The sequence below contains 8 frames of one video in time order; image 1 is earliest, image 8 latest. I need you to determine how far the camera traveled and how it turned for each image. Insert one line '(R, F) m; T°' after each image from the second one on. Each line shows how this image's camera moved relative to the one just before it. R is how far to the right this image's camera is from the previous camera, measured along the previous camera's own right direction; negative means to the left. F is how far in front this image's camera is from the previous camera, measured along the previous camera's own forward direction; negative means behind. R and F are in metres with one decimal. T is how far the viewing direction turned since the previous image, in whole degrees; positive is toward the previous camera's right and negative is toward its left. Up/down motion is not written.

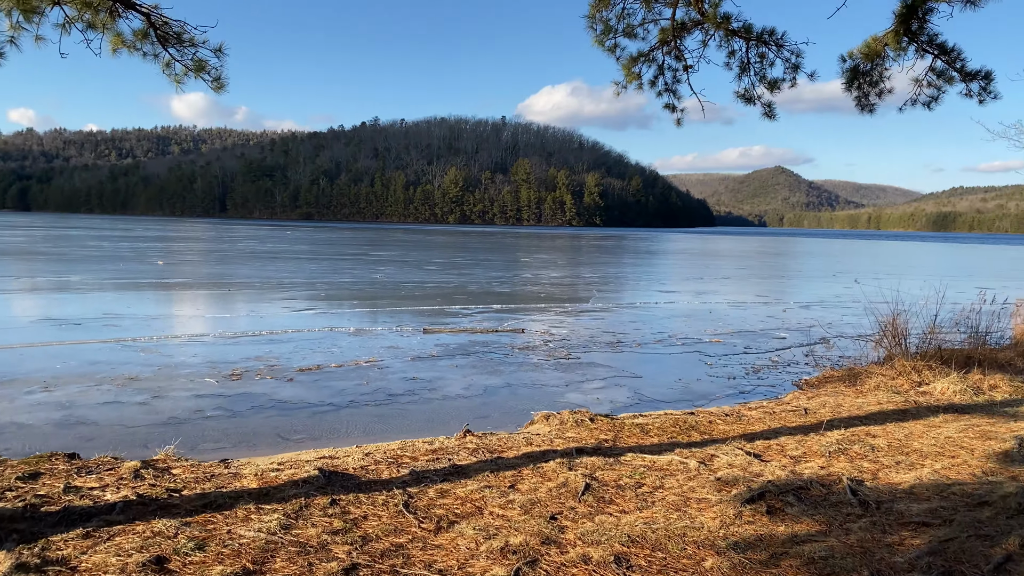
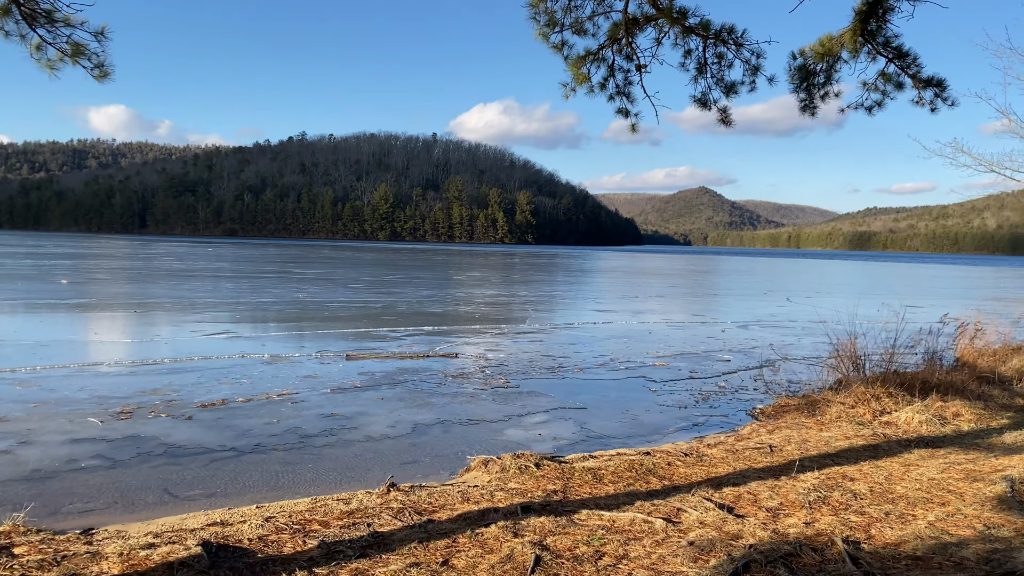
(0.0, +0.7) m; +5°
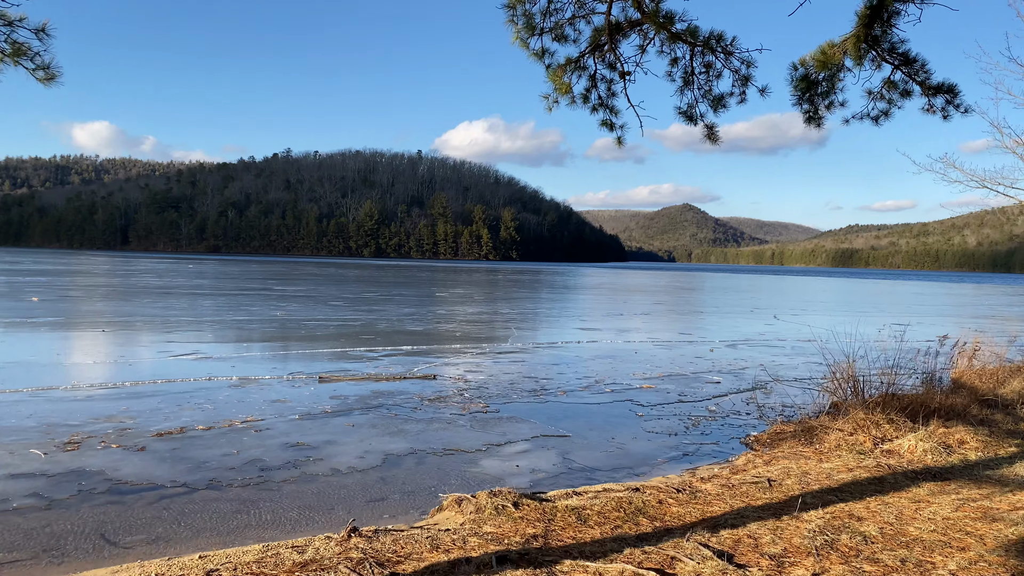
(0.0, +0.4) m; +1°
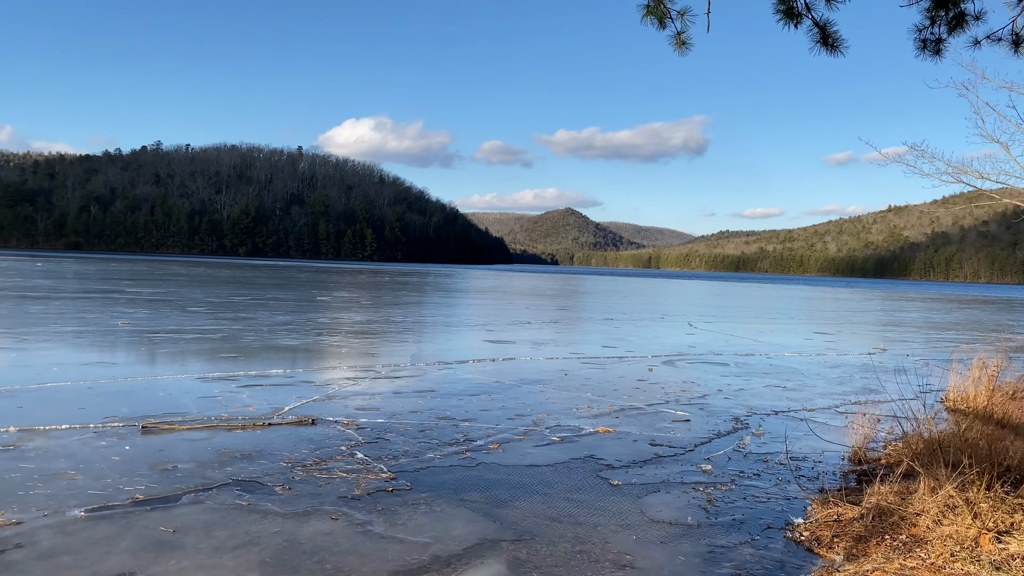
(-0.2, +2.5) m; +8°
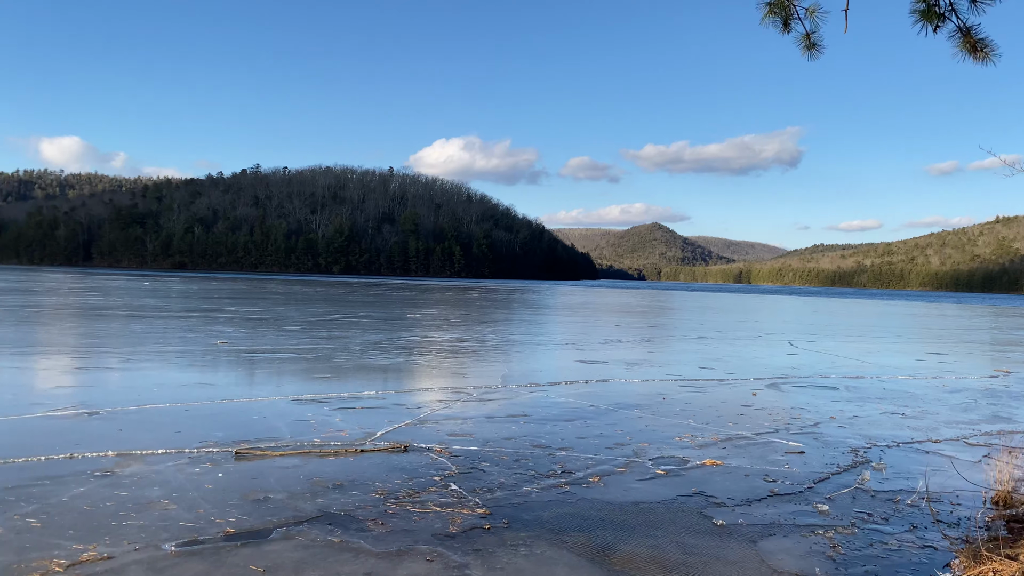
(-0.1, +0.3) m; -6°
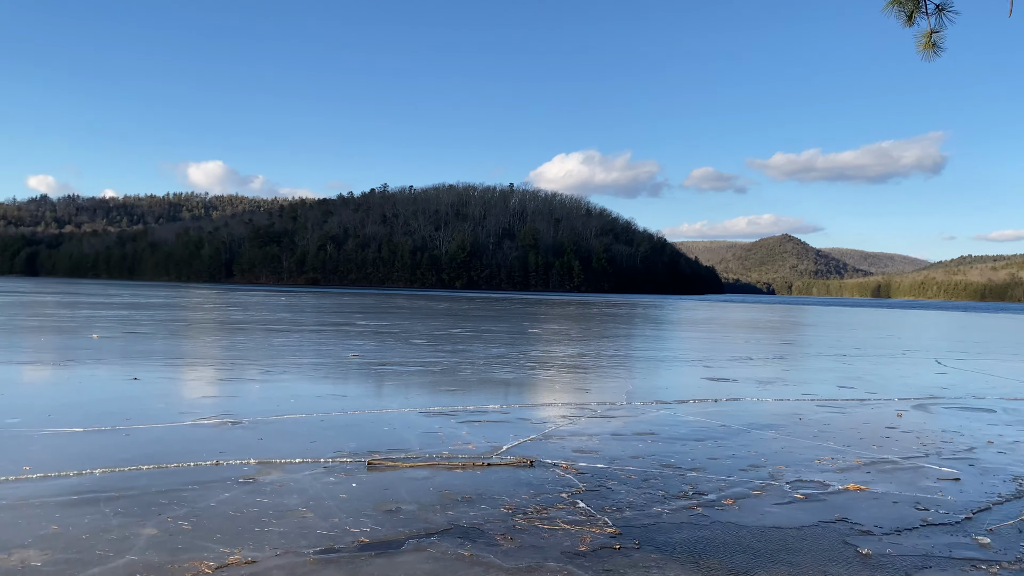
(0.0, 0.0) m; -8°
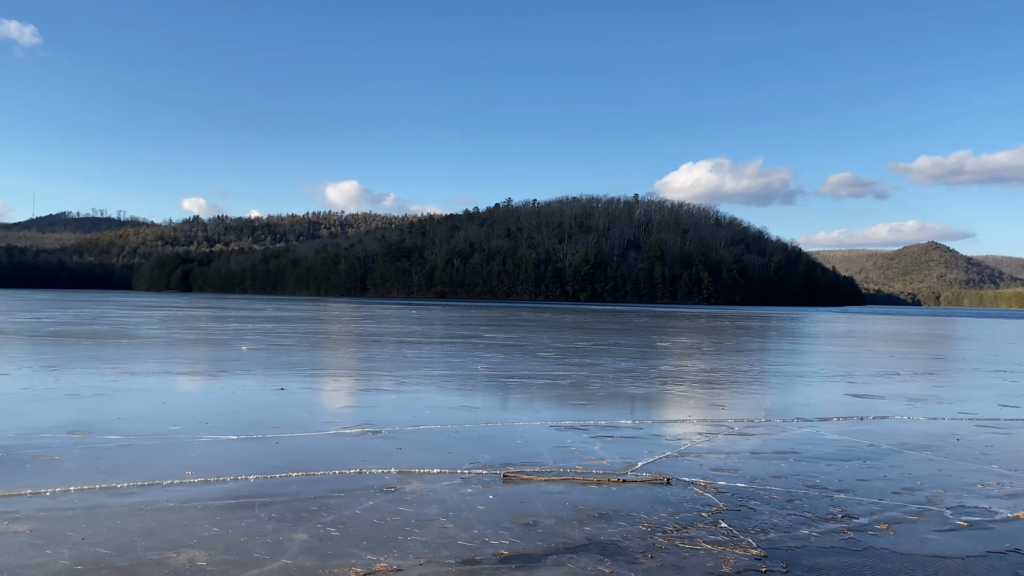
(-0.1, 0.0) m; -9°
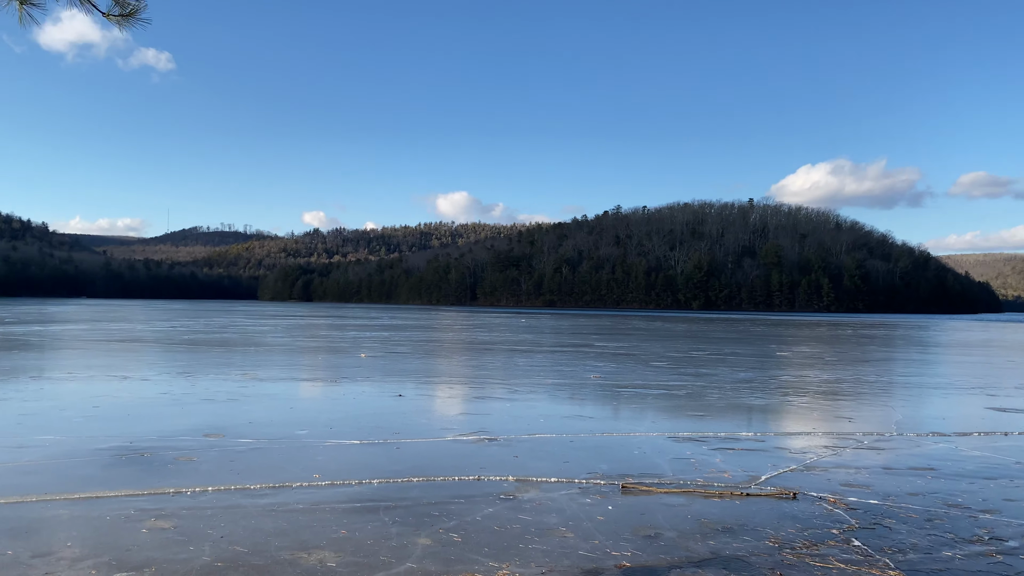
(-0.1, 0.0) m; -8°
